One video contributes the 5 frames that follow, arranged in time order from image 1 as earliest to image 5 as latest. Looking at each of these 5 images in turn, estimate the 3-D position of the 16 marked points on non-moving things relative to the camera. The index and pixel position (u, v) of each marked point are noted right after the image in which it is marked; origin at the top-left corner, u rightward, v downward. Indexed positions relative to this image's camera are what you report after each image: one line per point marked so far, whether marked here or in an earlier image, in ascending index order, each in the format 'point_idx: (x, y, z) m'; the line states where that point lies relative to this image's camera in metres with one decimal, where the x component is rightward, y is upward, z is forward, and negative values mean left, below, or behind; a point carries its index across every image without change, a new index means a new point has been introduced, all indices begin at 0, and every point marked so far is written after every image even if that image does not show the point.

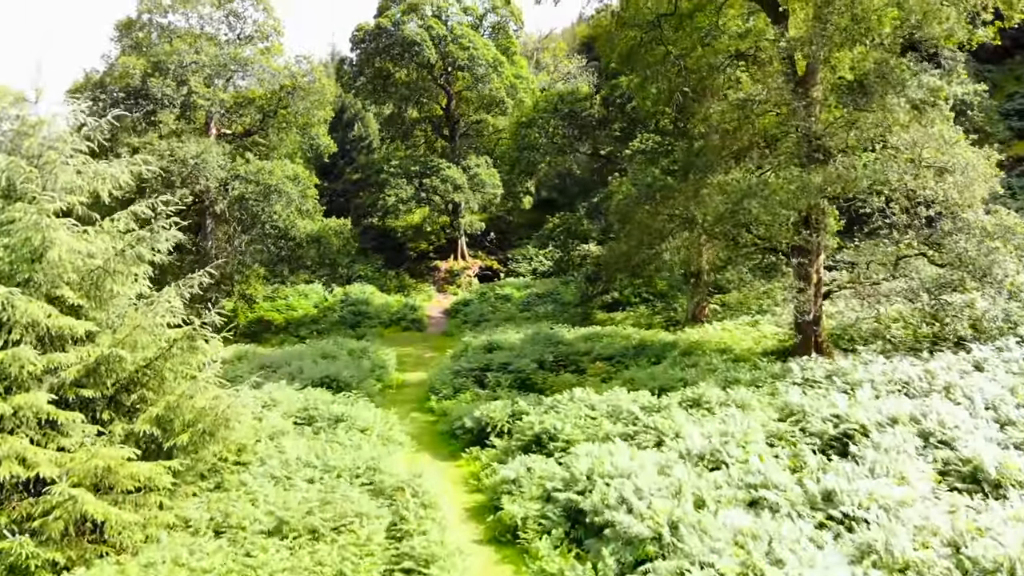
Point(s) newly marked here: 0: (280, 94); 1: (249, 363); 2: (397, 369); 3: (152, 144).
0: (-4.9, +4.0, +16.7) m
1: (-3.6, -1.1, +11.1) m
2: (-1.9, -1.3, +13.1) m
3: (-6.7, +2.6, +14.9) m
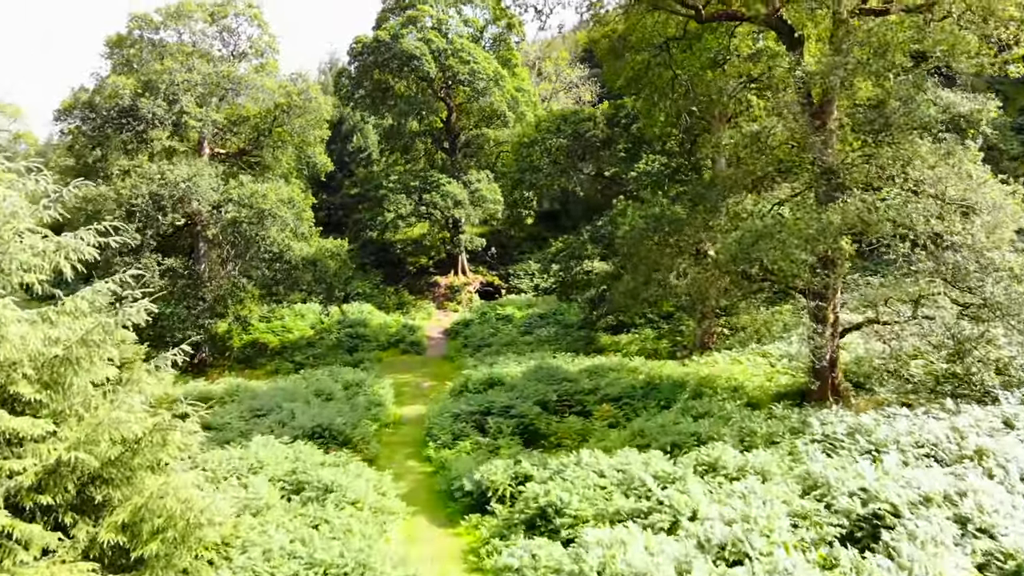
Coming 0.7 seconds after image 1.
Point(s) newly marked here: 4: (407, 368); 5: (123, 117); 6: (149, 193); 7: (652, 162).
0: (-4.8, +3.6, +16.2) m
1: (-3.6, -1.6, +10.6) m
2: (-1.9, -1.8, +12.6) m
3: (-6.7, +2.1, +14.4) m
4: (-2.1, -1.6, +15.8) m
5: (-7.3, +3.2, +14.9) m
6: (-6.5, +1.7, +14.1) m
7: (+2.5, +2.3, +14.5) m
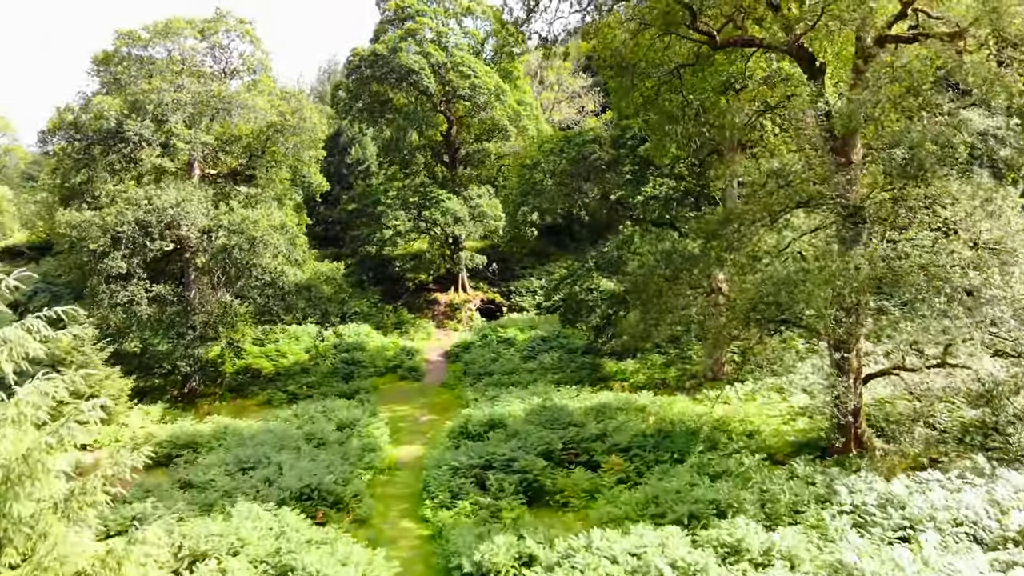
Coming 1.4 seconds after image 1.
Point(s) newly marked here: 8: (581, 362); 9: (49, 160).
0: (-4.8, +3.0, +15.6) m
1: (-3.6, -2.1, +10.0) m
2: (-1.8, -2.3, +12.0) m
3: (-6.7, +1.6, +13.8) m
4: (-2.1, -2.1, +15.2) m
5: (-7.2, +2.7, +14.3) m
6: (-6.4, +1.2, +13.5) m
7: (+2.6, +1.8, +13.9) m
8: (+1.4, -1.5, +15.8) m
9: (-9.3, +2.6, +16.0) m
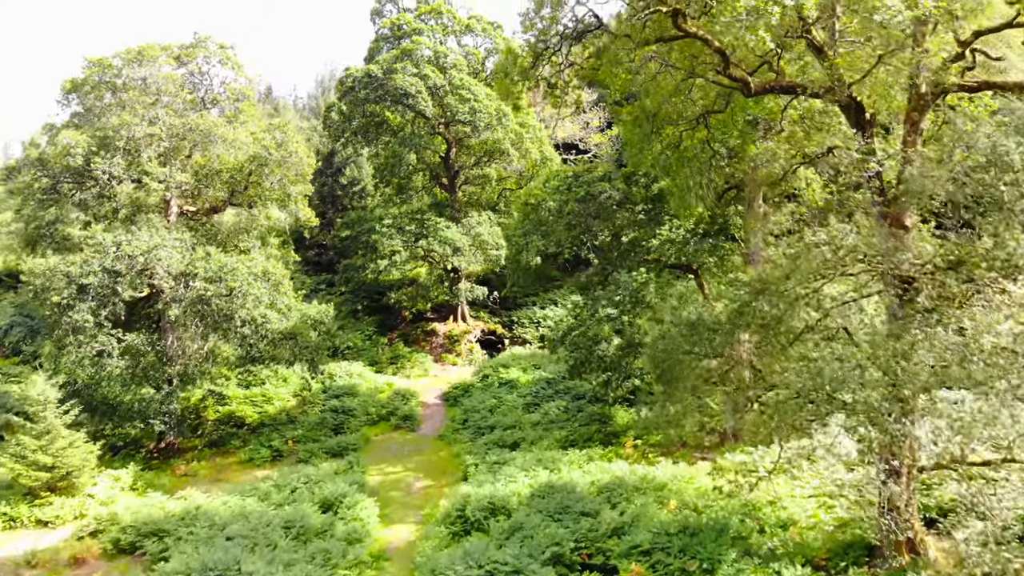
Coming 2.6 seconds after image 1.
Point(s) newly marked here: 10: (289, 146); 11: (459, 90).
0: (-4.7, +2.2, +14.4) m
1: (-3.5, -2.9, +8.8) m
2: (-1.8, -3.2, +10.9) m
3: (-6.6, +0.8, +12.7) m
4: (-2.0, -2.9, +14.0) m
5: (-7.2, +1.8, +13.1) m
6: (-6.4, +0.3, +12.4) m
7: (+2.6, +0.9, +12.7) m
8: (+1.4, -2.3, +14.6) m
9: (-9.3, +1.7, +14.9) m
10: (-4.1, +2.6, +14.7) m
11: (-1.3, +4.8, +19.1) m
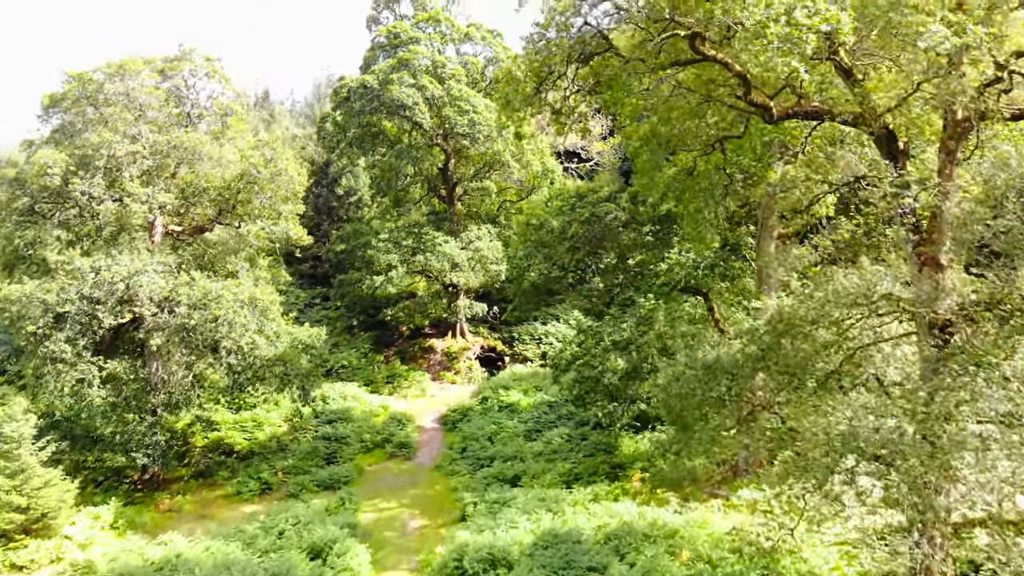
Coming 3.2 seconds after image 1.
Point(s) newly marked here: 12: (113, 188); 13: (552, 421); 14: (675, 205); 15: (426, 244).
0: (-4.7, +1.8, +13.8) m
1: (-3.5, -3.4, +8.2) m
2: (-1.8, -3.6, +10.2) m
3: (-6.6, +0.4, +12.0) m
4: (-2.0, -3.4, +13.4) m
5: (-7.2, +1.4, +12.5) m
6: (-6.4, -0.1, +11.7) m
7: (+2.6, +0.5, +12.0) m
8: (+1.4, -2.7, +14.0) m
9: (-9.2, +1.3, +14.2) m
10: (-4.1, +2.2, +14.0) m
11: (-1.3, +4.3, +18.4) m
12: (-6.3, +1.6, +12.6) m
13: (+0.8, -2.6, +15.2) m
14: (+2.4, +1.2, +11.9) m
15: (-2.1, +1.1, +19.5) m
